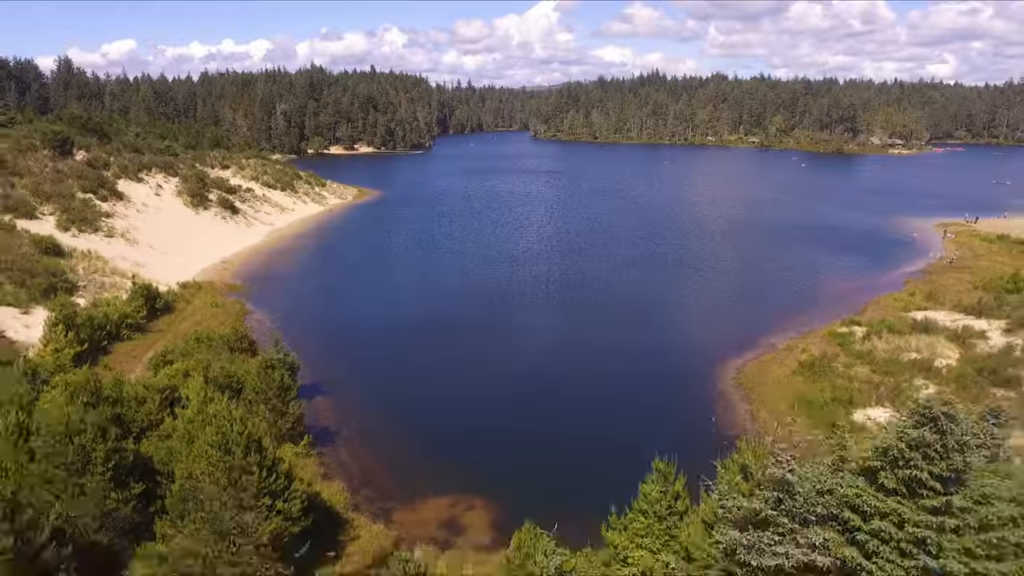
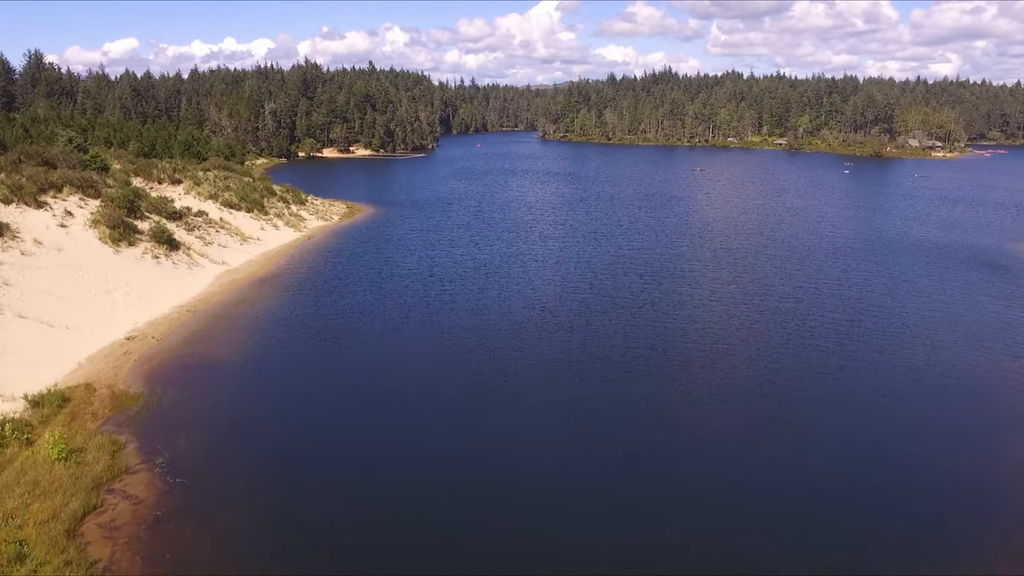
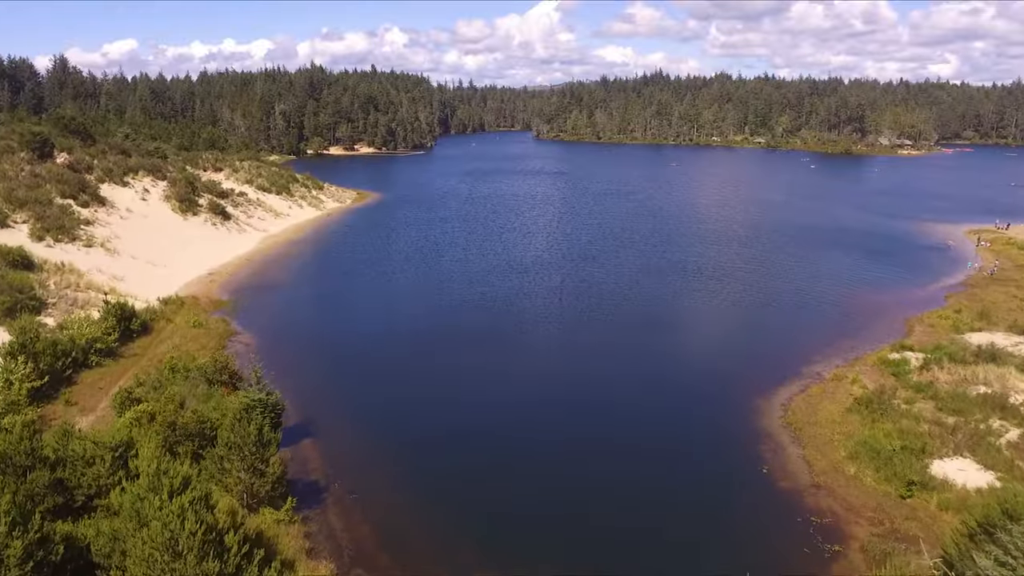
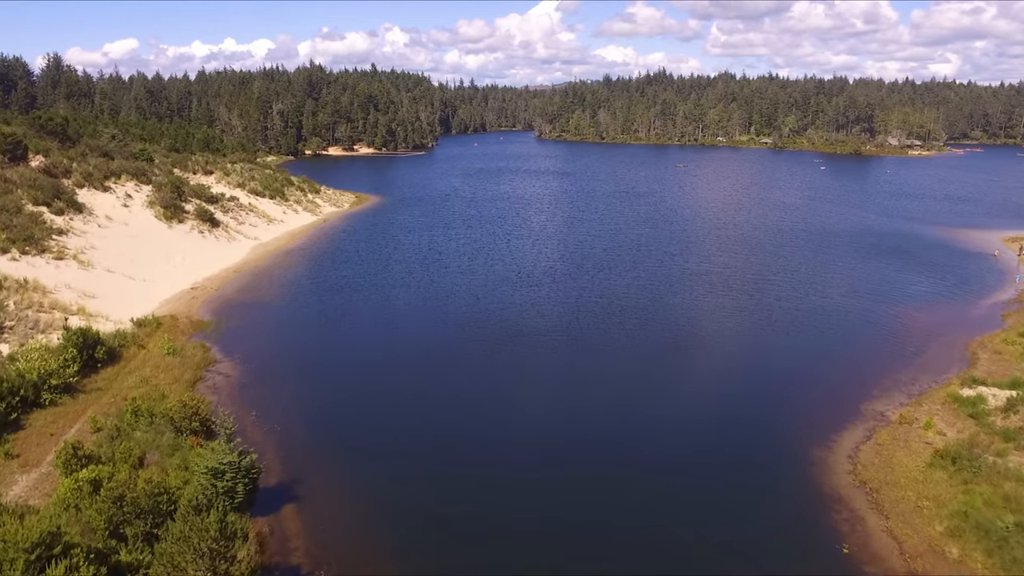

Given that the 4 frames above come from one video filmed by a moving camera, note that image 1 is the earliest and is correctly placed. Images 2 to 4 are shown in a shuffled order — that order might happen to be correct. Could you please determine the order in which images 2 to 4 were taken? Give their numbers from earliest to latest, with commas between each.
3, 4, 2
